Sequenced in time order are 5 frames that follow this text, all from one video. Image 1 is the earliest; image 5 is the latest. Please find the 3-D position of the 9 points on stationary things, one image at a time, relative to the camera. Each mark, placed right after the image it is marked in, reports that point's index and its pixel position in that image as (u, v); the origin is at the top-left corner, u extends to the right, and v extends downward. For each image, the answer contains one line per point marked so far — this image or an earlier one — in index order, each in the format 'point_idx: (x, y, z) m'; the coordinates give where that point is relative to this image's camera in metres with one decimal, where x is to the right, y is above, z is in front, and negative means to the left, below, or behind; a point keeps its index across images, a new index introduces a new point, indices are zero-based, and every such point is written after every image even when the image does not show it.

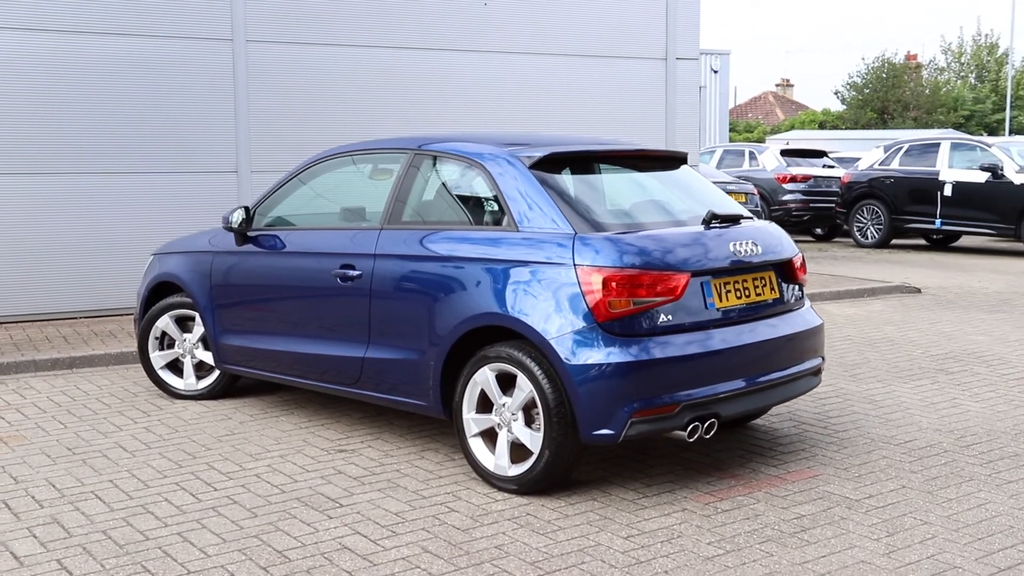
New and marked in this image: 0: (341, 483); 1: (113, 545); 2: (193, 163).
0: (-0.8, -0.9, +4.9) m
1: (-1.5, -1.0, +4.1) m
2: (-3.0, +1.1, +9.9) m
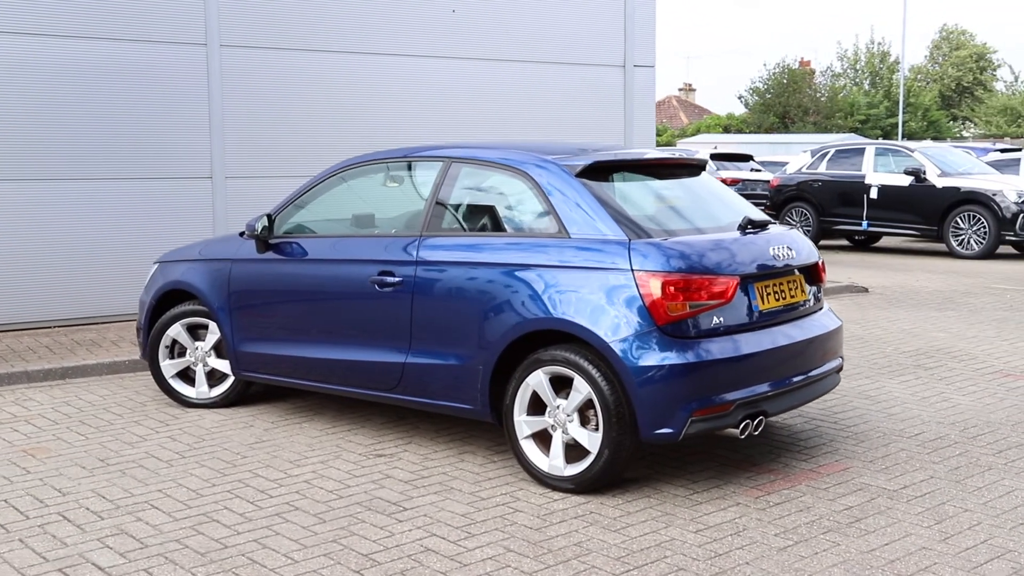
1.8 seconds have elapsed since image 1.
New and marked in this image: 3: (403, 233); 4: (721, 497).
0: (-0.5, -0.9, +4.9) m
1: (-1.2, -1.0, +4.1) m
2: (-3.2, +1.1, +9.7) m
3: (-0.6, +0.3, +5.6) m
4: (+0.9, -0.9, +4.8) m
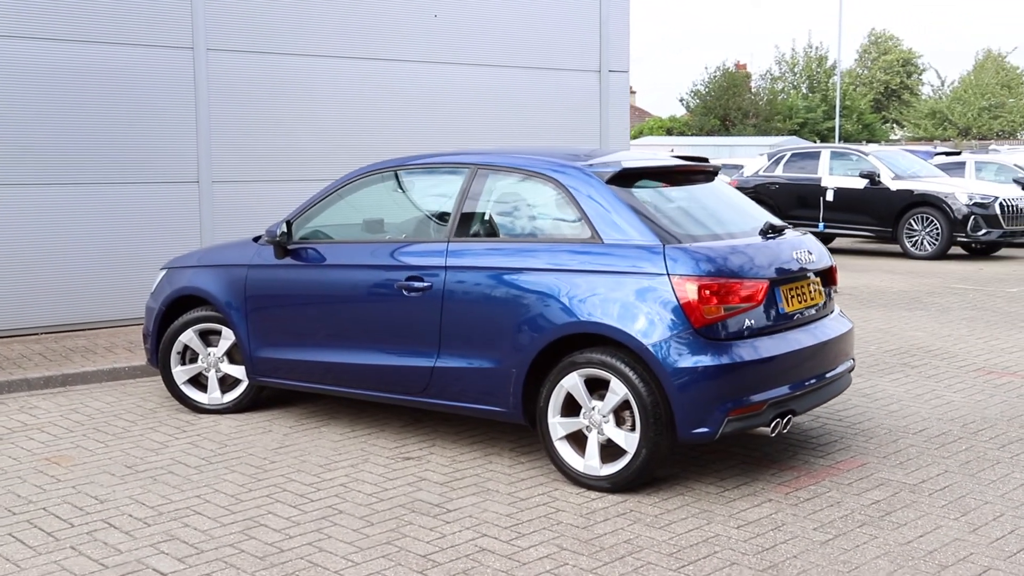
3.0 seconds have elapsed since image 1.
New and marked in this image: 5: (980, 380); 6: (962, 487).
0: (-0.4, -0.9, +5.0) m
1: (-1.0, -1.0, +4.1) m
2: (-3.3, +1.0, +9.7) m
3: (-0.5, +0.3, +5.7) m
4: (+1.1, -0.9, +4.9) m
5: (+3.4, -0.7, +7.8) m
6: (+2.1, -0.9, +5.0) m
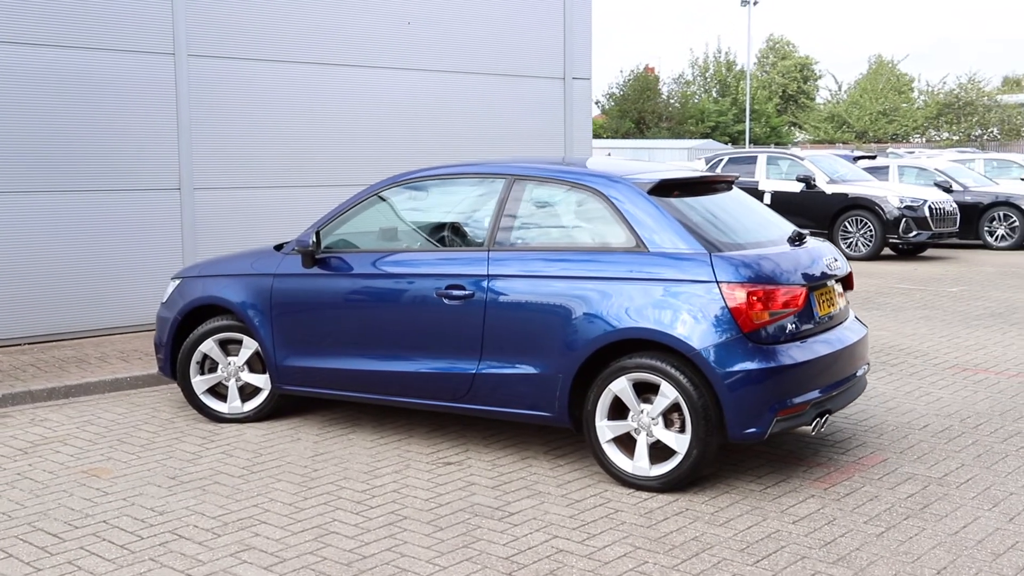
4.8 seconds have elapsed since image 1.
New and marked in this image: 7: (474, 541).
0: (-0.1, -1.0, +5.1) m
1: (-0.7, -1.1, +4.2) m
2: (-3.5, +1.0, +9.5) m
3: (-0.3, +0.2, +5.8) m
4: (+1.4, -1.0, +5.1) m
5: (+3.4, -0.7, +8.2) m
6: (+2.4, -1.0, +5.4) m
7: (-0.2, -1.1, +4.4) m
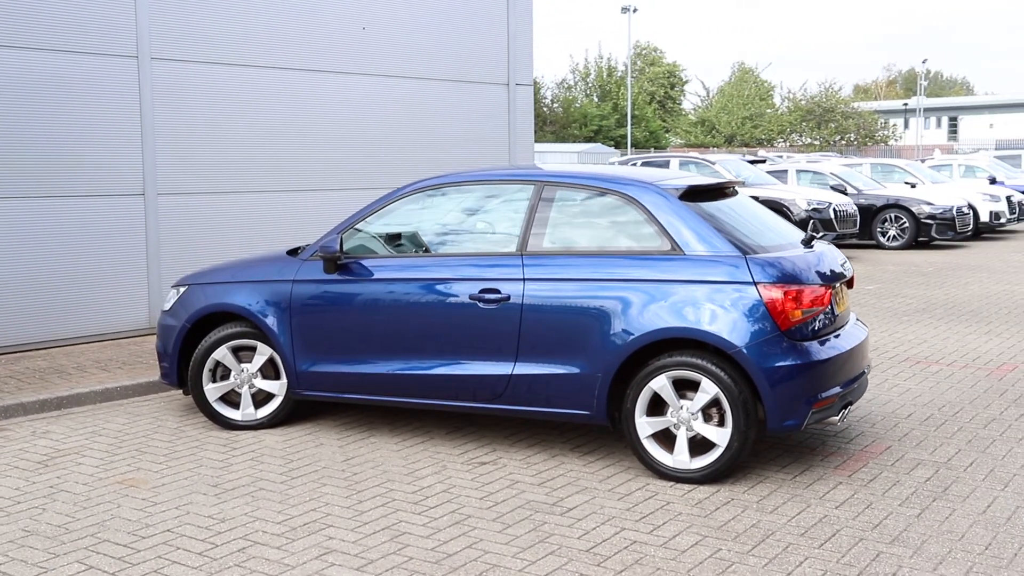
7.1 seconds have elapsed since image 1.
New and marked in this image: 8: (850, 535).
0: (+0.1, -1.0, +5.3) m
1: (-0.3, -1.1, +4.3) m
2: (-3.7, +0.9, +9.3) m
3: (-0.2, +0.2, +5.9) m
4: (+1.6, -1.0, +5.4) m
5: (+3.3, -0.7, +8.7) m
6: (+2.6, -1.0, +5.8) m
7: (+0.2, -1.1, +4.6) m
8: (+1.4, -1.1, +4.6) m
